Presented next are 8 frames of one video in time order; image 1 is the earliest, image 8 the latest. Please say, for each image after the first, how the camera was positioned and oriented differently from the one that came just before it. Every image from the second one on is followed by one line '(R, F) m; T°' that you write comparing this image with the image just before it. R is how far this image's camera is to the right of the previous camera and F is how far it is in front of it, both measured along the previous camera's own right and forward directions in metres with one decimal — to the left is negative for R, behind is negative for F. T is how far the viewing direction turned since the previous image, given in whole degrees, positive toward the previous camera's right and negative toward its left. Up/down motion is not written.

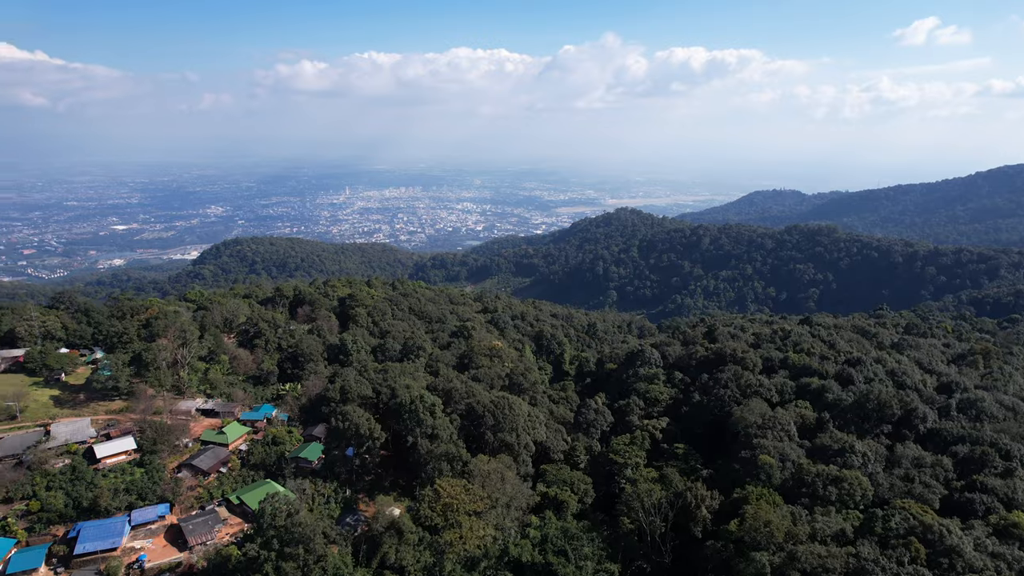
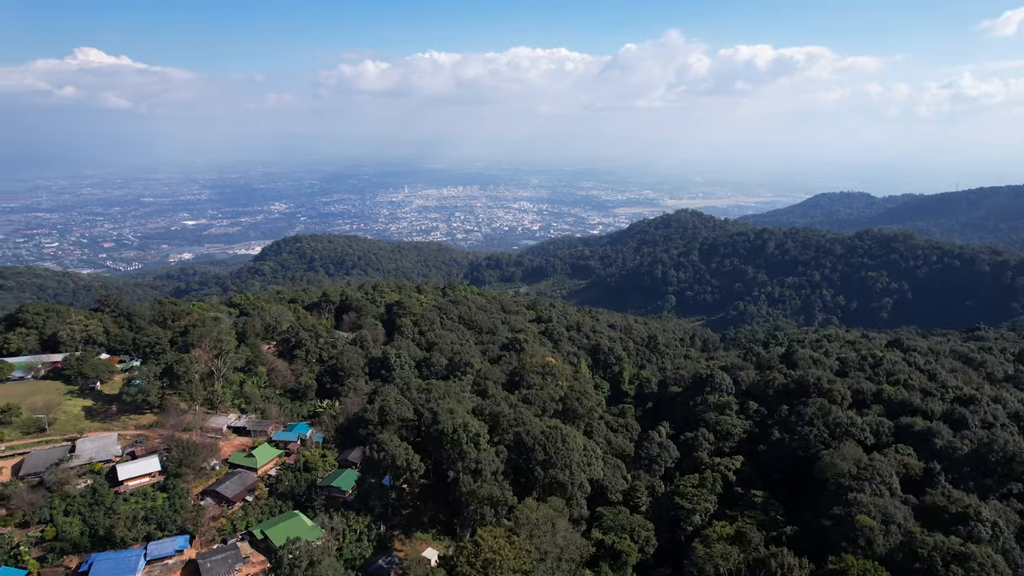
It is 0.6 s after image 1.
(0.0, +2.5) m; -4°
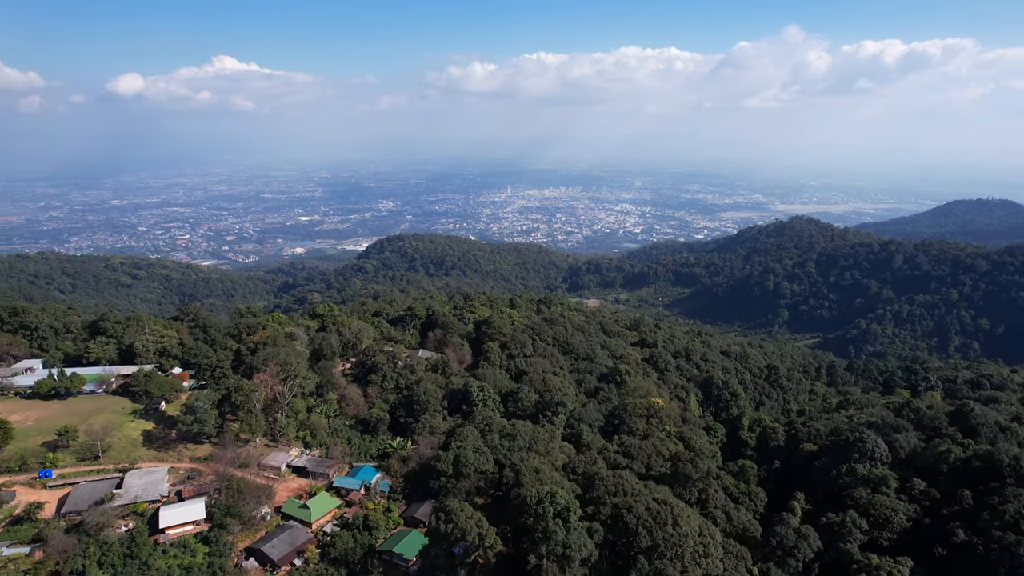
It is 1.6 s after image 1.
(-0.1, +4.0) m; -8°
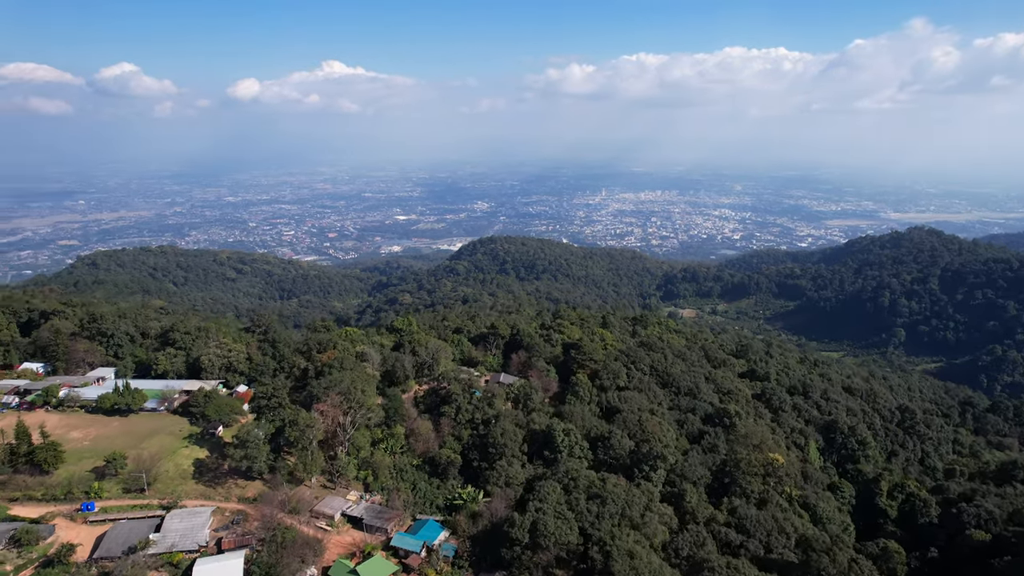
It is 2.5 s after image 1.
(-0.1, +3.6) m; -7°
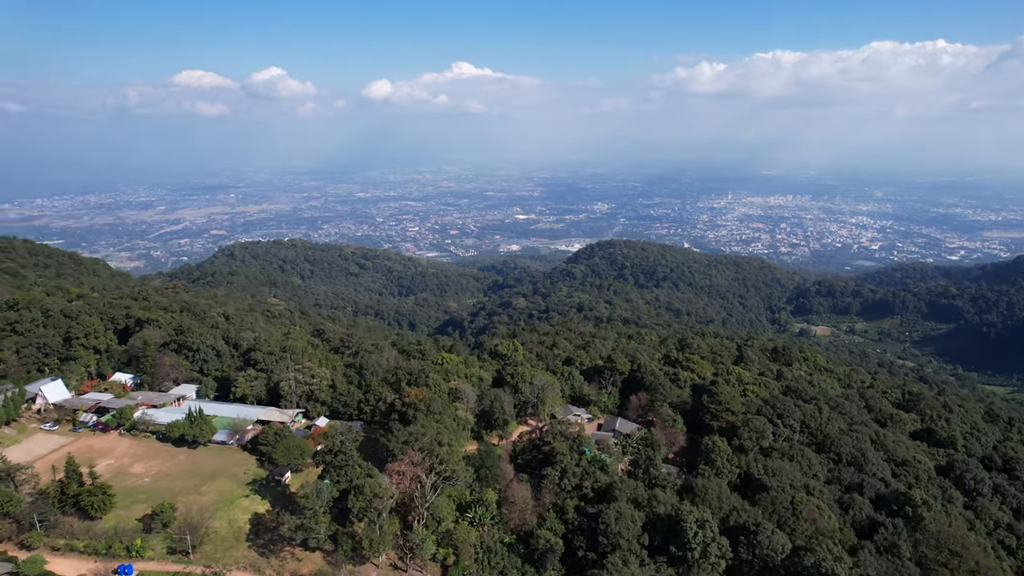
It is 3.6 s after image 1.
(-0.2, +4.7) m; -9°
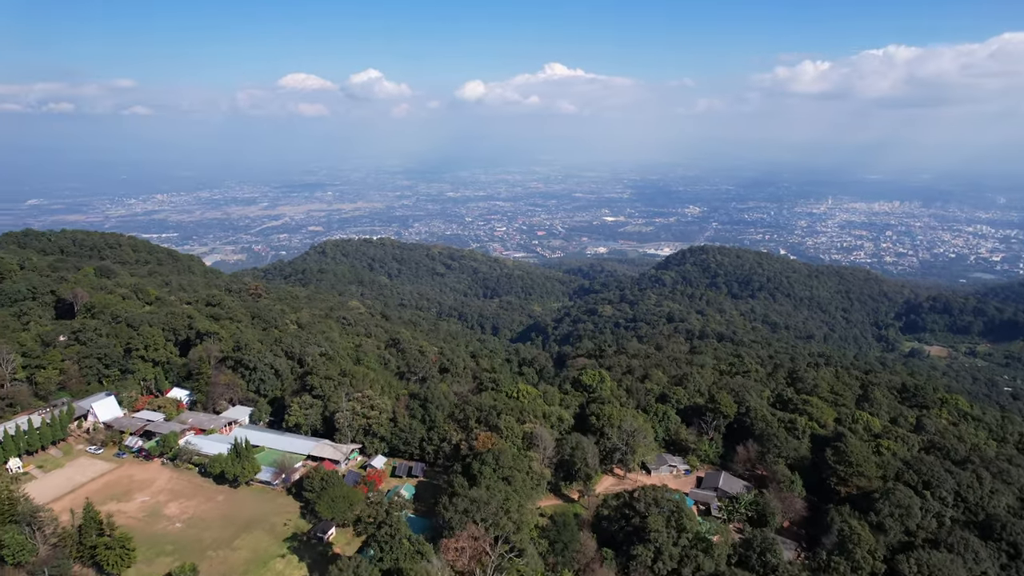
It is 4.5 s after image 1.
(-0.1, +3.7) m; -7°
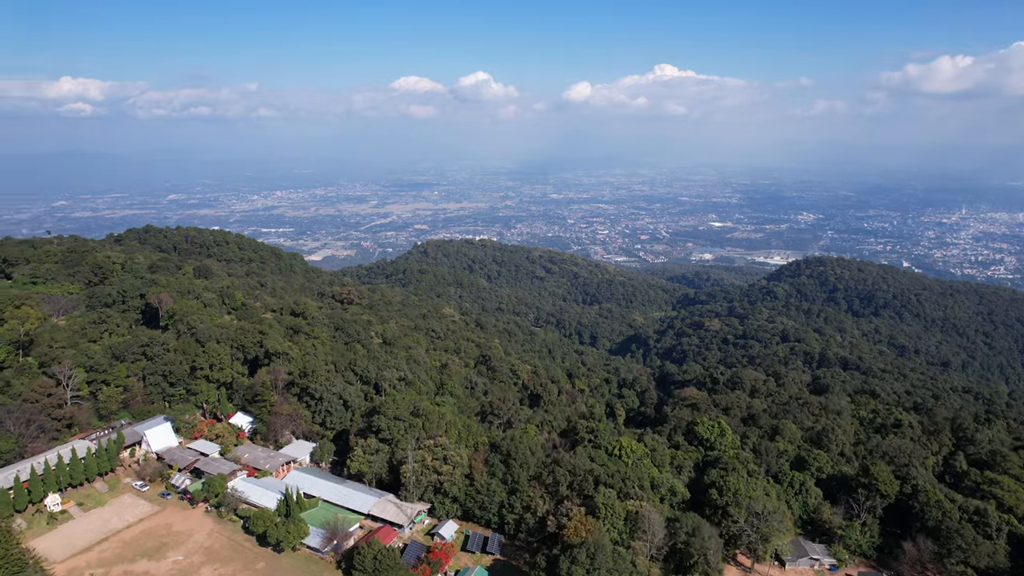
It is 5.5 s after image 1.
(-0.2, +4.2) m; -8°
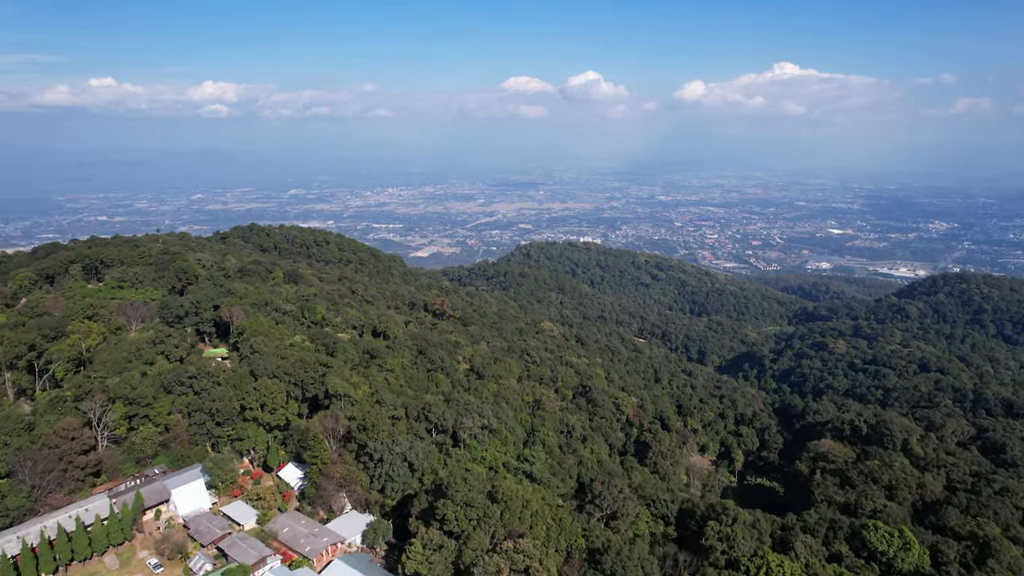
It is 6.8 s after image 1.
(-0.3, +5.3) m; -8°
